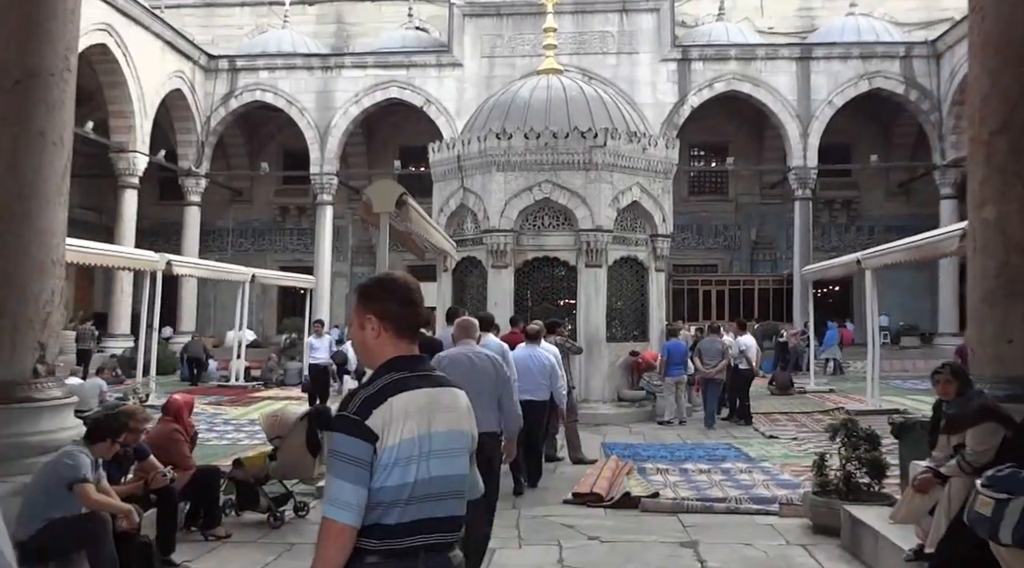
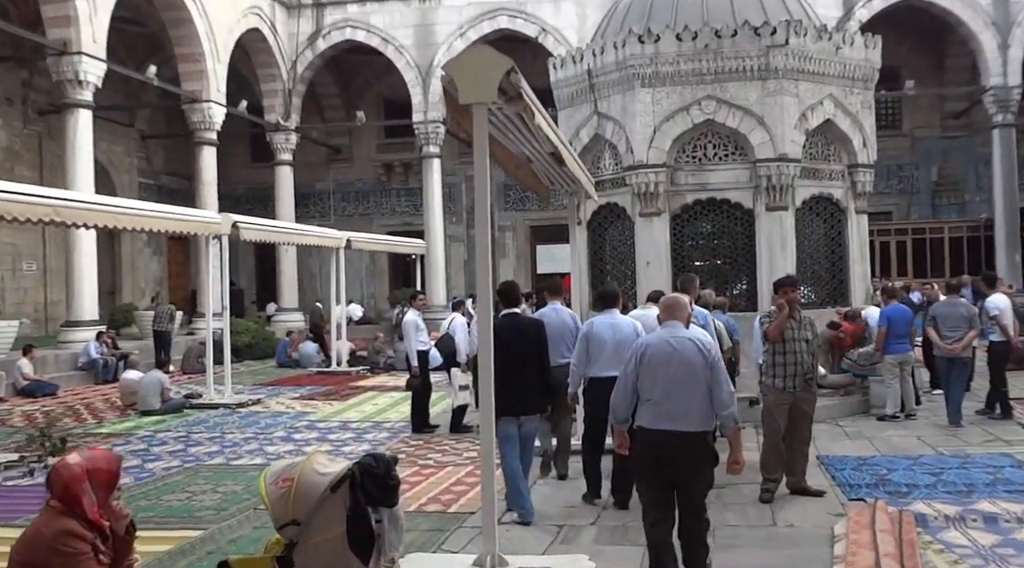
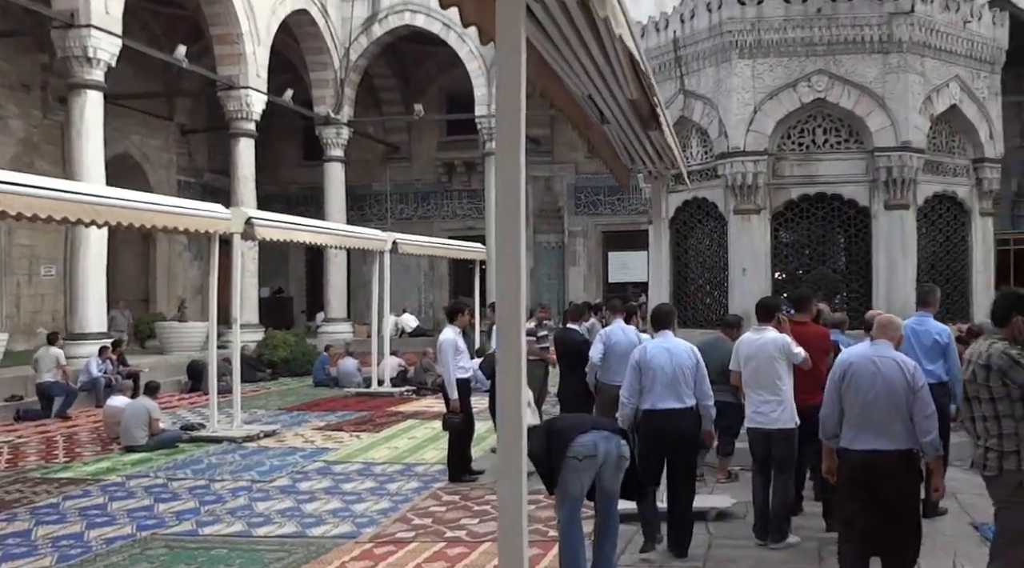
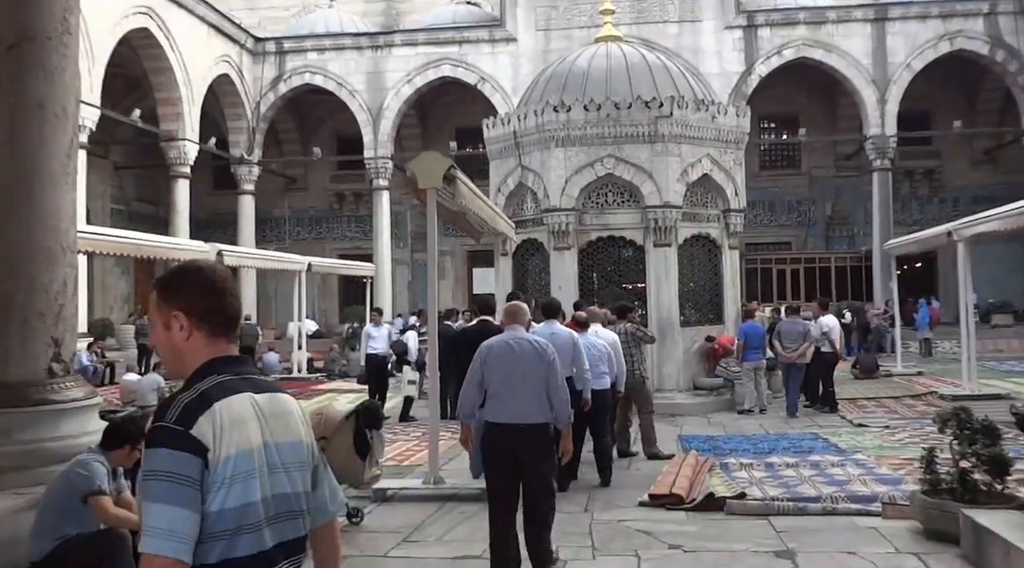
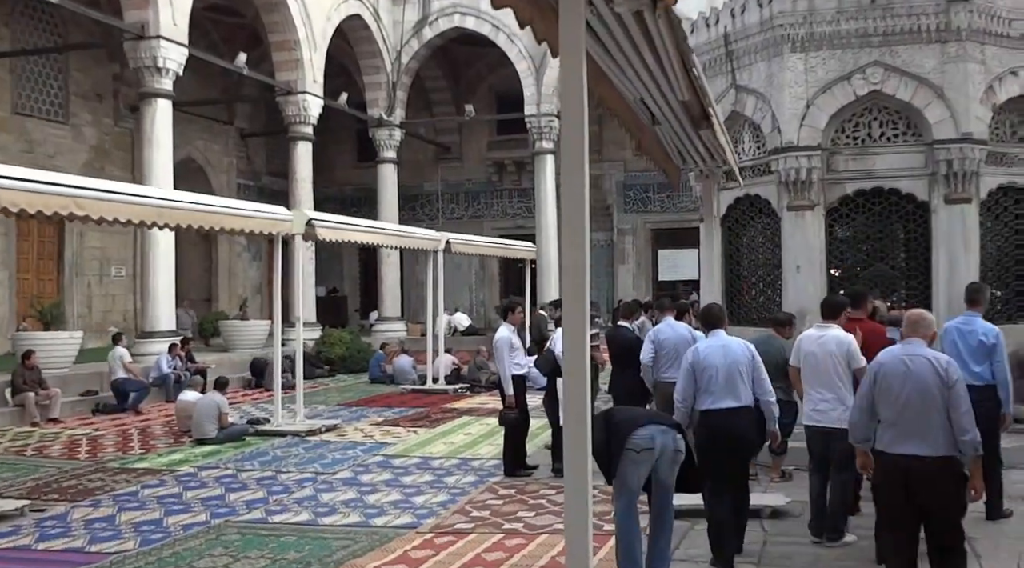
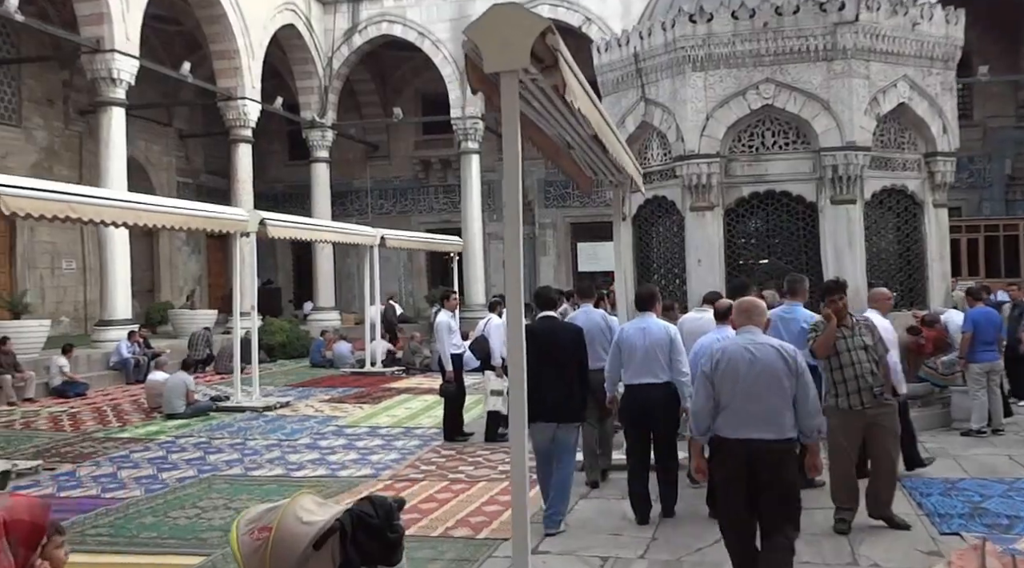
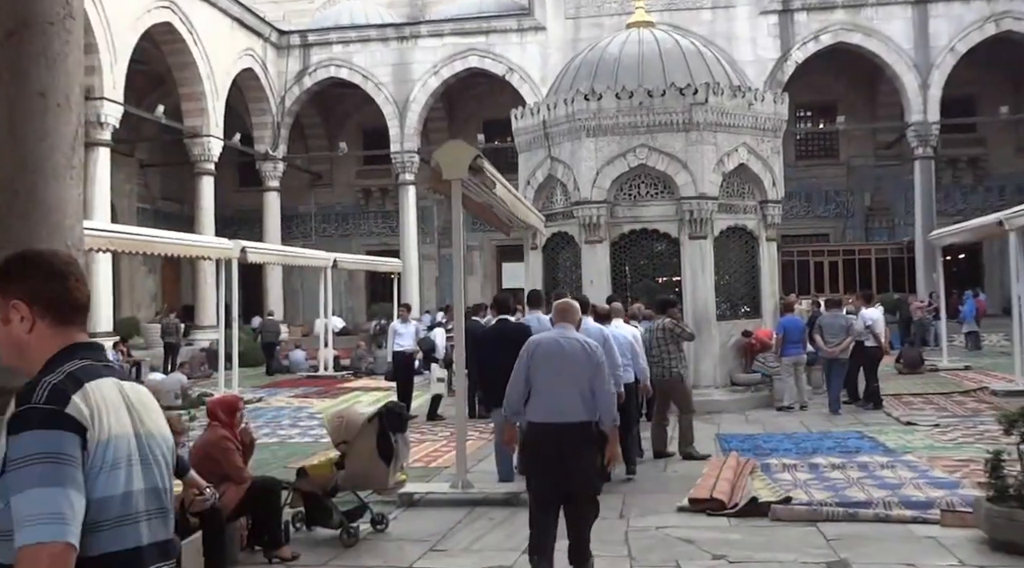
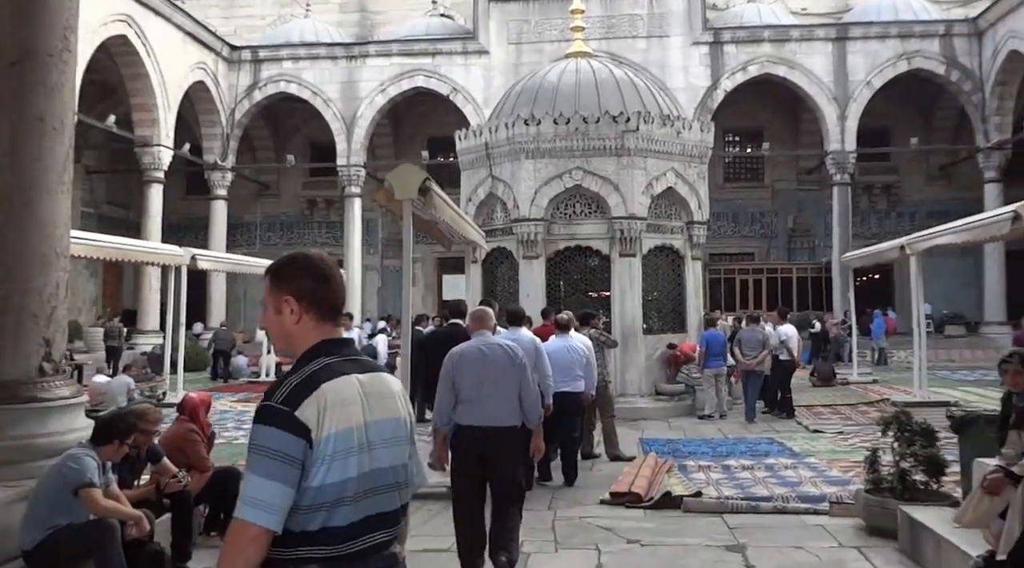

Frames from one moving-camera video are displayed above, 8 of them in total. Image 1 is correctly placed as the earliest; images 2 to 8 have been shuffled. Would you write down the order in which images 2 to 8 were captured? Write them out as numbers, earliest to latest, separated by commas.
8, 4, 7, 2, 6, 5, 3
